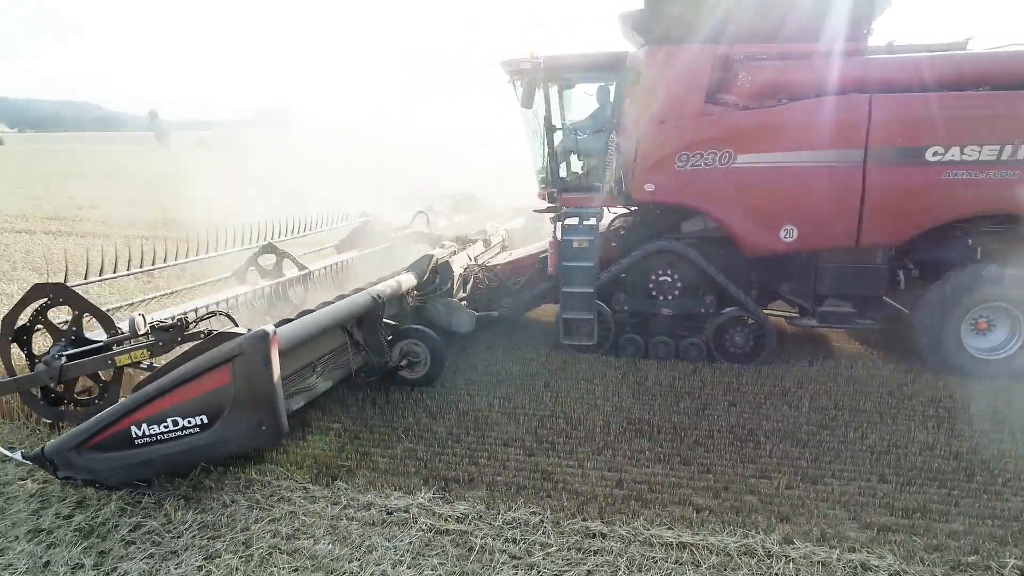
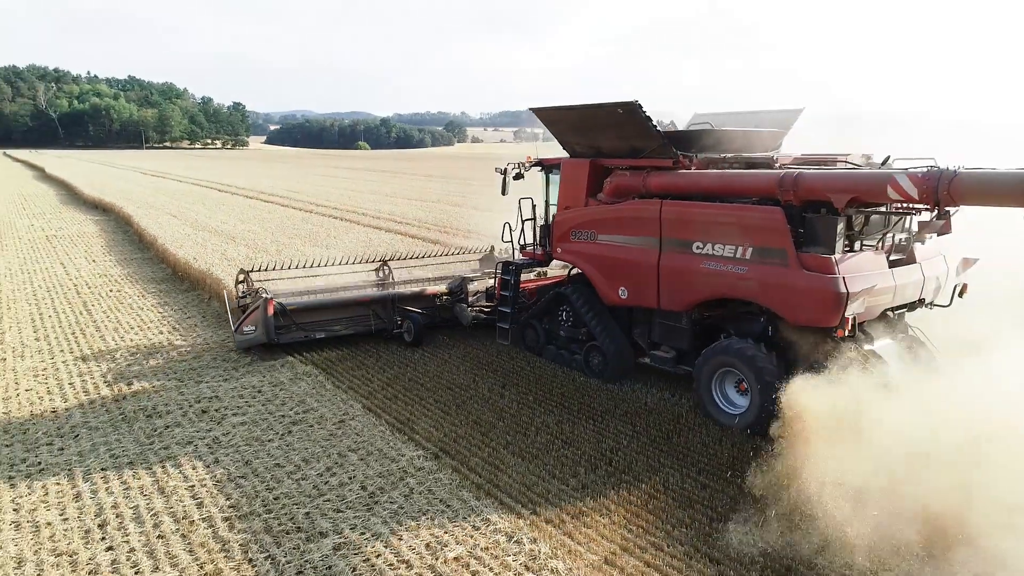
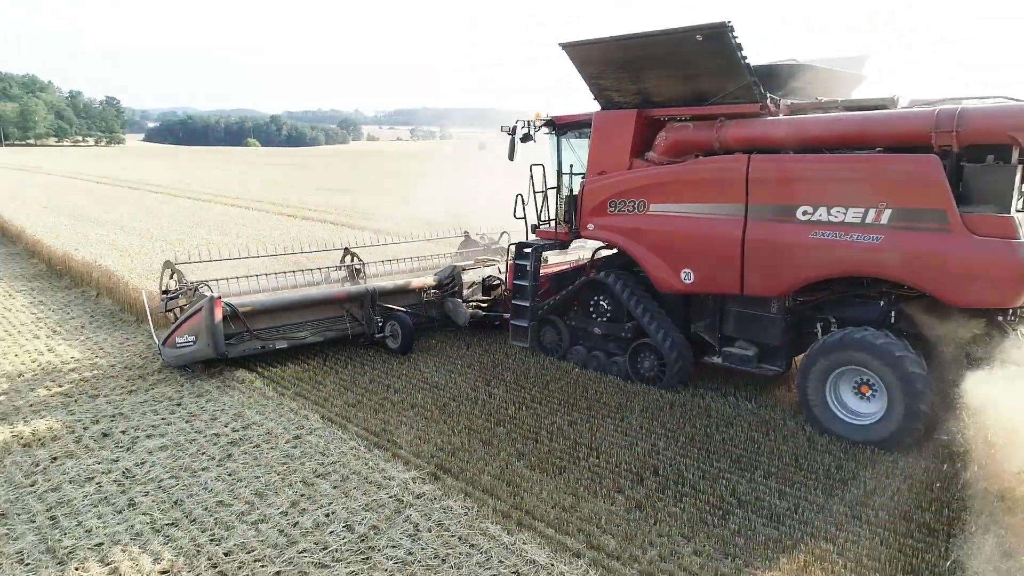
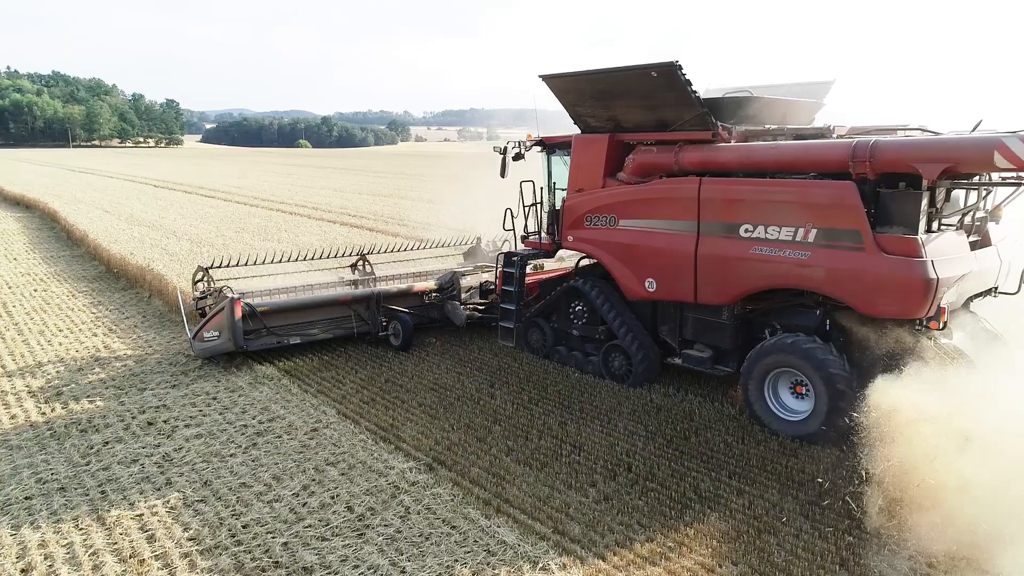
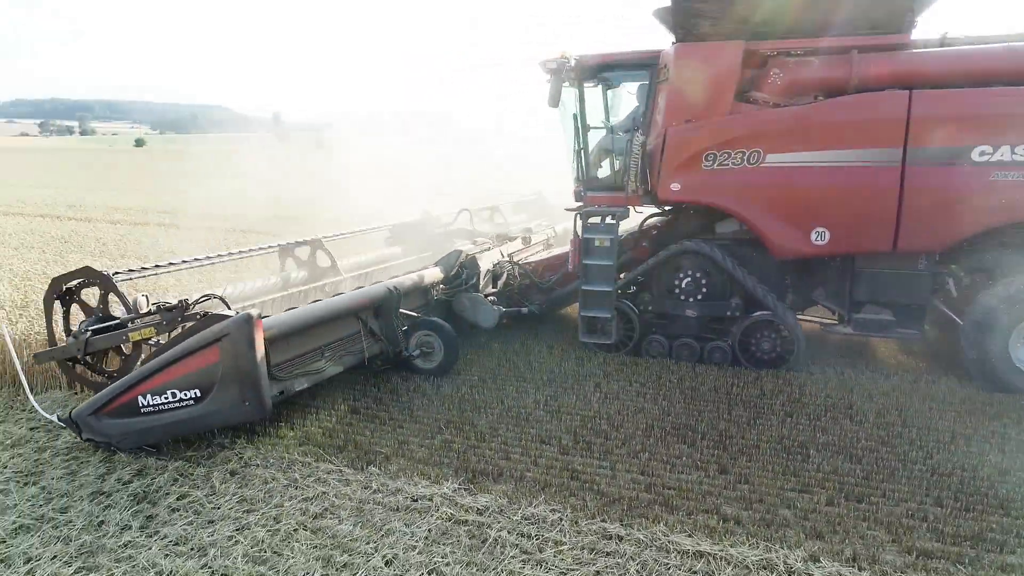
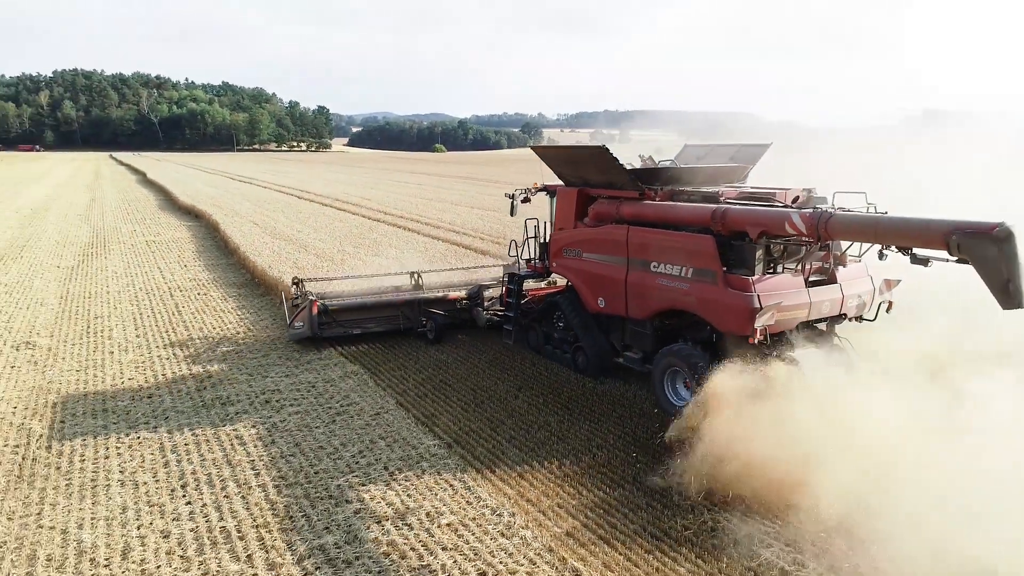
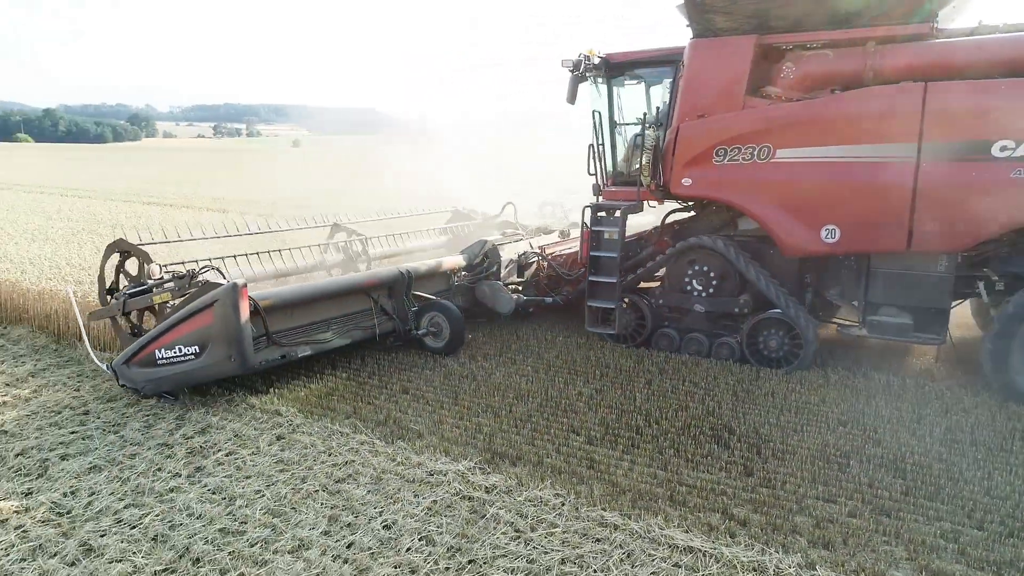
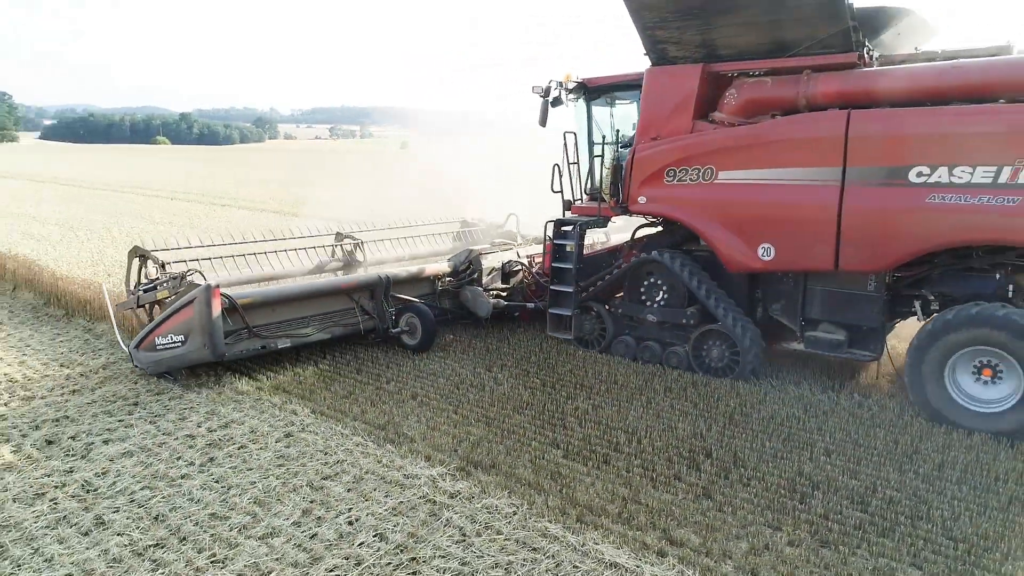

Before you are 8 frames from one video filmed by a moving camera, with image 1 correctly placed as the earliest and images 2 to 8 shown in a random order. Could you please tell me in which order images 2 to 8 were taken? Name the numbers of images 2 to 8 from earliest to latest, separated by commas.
5, 7, 8, 3, 4, 2, 6
